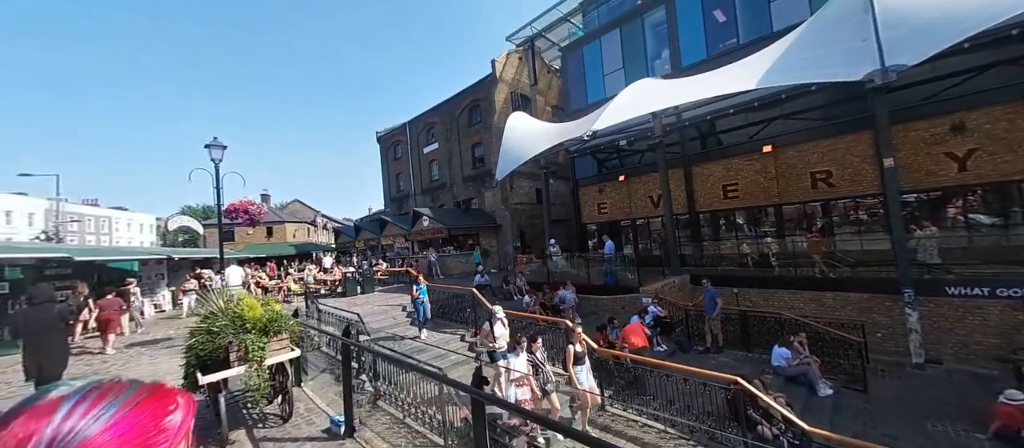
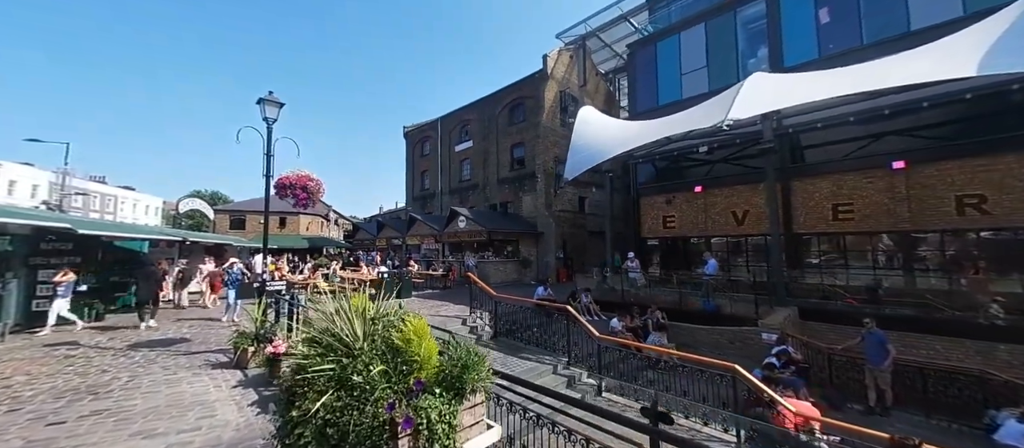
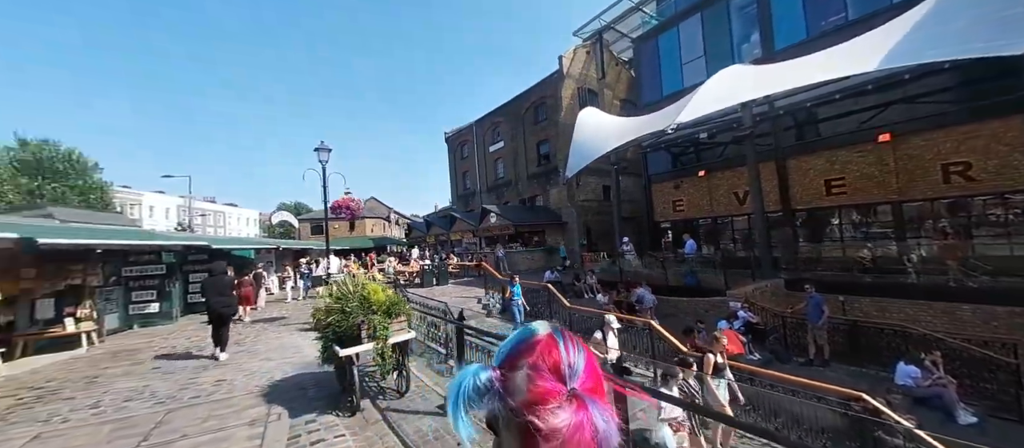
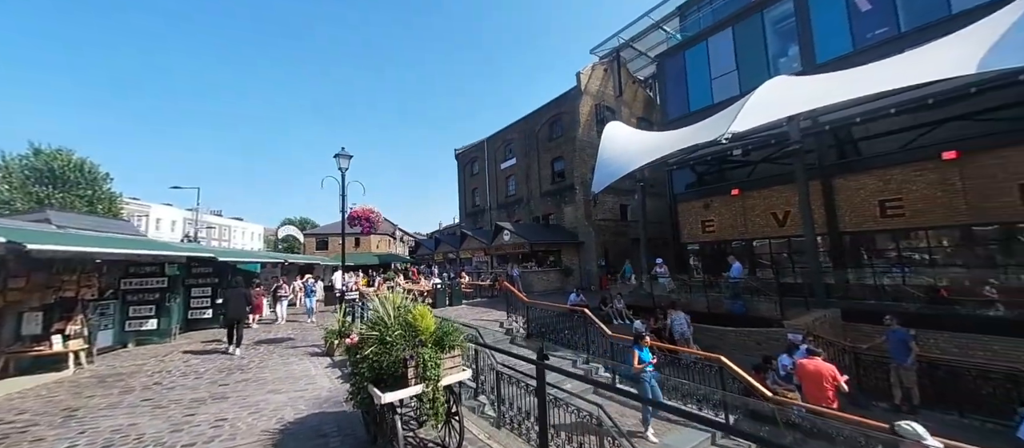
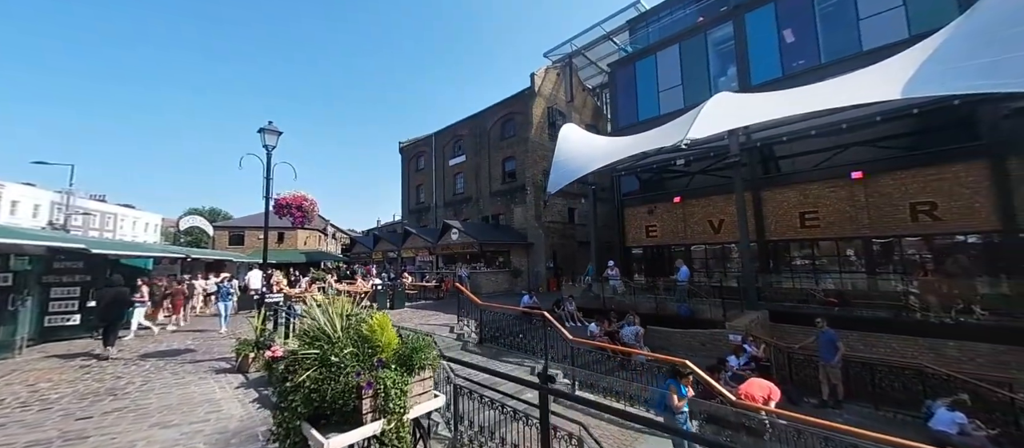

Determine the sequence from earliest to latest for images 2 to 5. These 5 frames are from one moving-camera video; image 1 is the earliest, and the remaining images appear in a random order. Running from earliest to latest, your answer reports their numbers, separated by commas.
3, 4, 5, 2
